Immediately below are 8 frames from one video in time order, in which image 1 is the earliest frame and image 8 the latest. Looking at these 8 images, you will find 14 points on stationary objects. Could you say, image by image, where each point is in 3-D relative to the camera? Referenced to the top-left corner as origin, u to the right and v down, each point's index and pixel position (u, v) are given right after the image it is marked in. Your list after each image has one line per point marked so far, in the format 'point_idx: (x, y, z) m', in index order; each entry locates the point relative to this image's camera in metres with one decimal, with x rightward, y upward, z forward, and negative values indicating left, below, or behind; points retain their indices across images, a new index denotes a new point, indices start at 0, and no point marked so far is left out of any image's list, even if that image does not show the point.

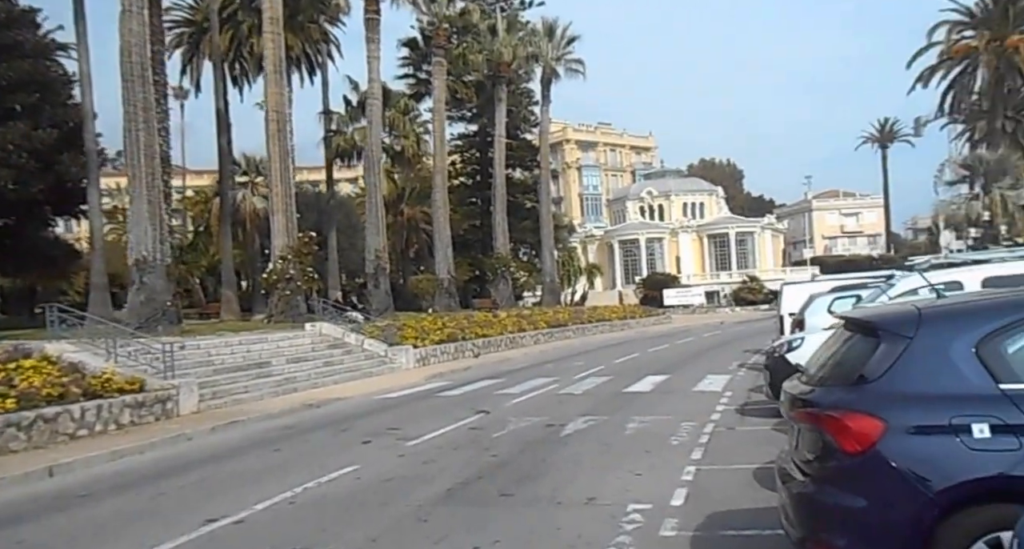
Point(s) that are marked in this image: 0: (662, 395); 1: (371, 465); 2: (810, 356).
0: (+3.4, -2.8, +19.7) m
1: (-1.9, -2.5, +11.4) m
2: (+5.0, -1.4, +14.2) m
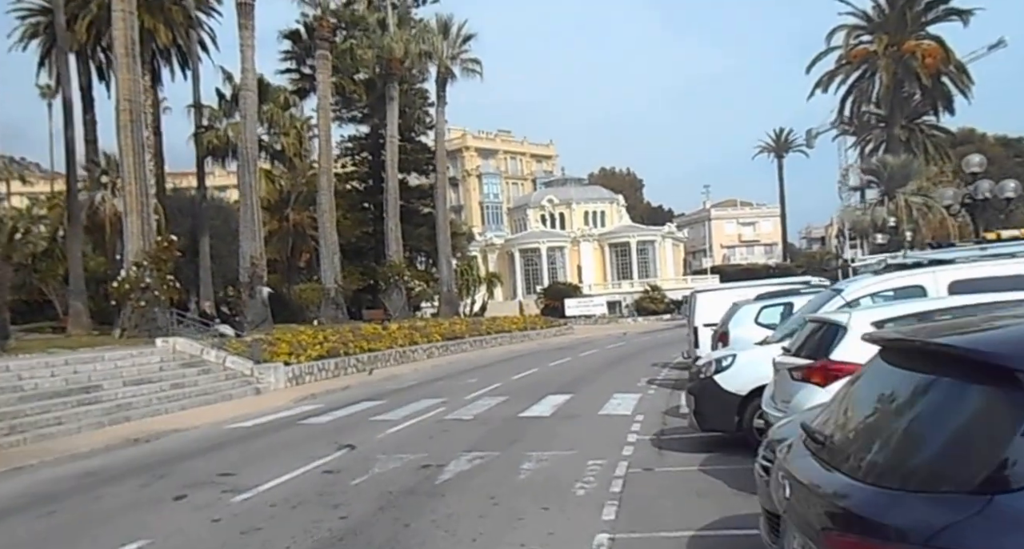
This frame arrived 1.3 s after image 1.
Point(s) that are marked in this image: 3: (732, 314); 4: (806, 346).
0: (+1.0, -2.9, +17.0) m
1: (-3.3, -2.6, +8.3) m
2: (+3.2, -1.4, +11.8) m
3: (+3.9, -0.7, +15.2) m
4: (+3.2, -0.8, +9.3) m
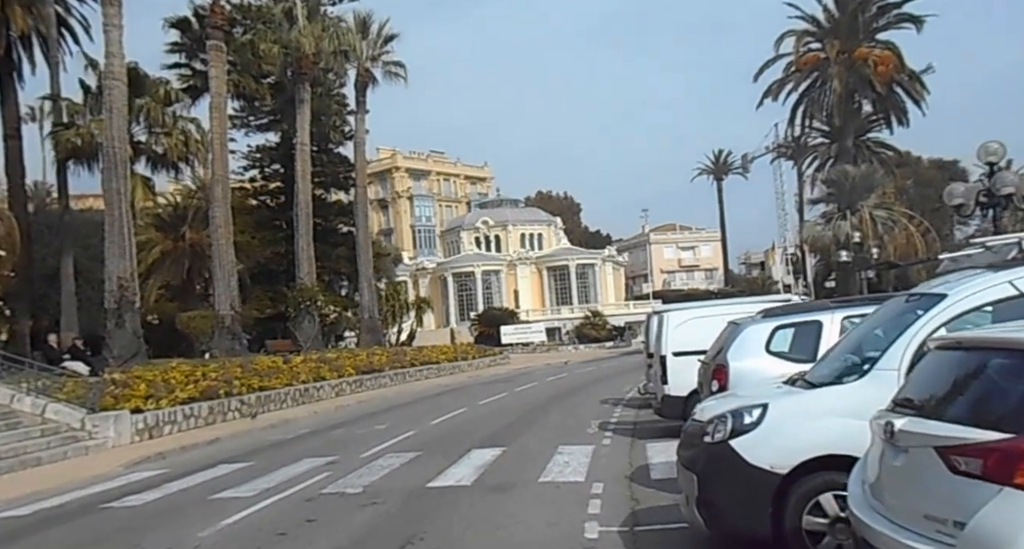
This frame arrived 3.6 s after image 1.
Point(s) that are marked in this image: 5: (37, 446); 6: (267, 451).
0: (-0.3, -3.0, +11.9) m
1: (-4.0, -2.4, +2.9) m
2: (+2.2, -1.4, +6.9) m
3: (+2.6, -0.8, +10.4) m
4: (+2.4, -0.6, +4.4) m
5: (-9.0, -3.3, +16.4) m
6: (-4.9, -3.6, +17.1) m
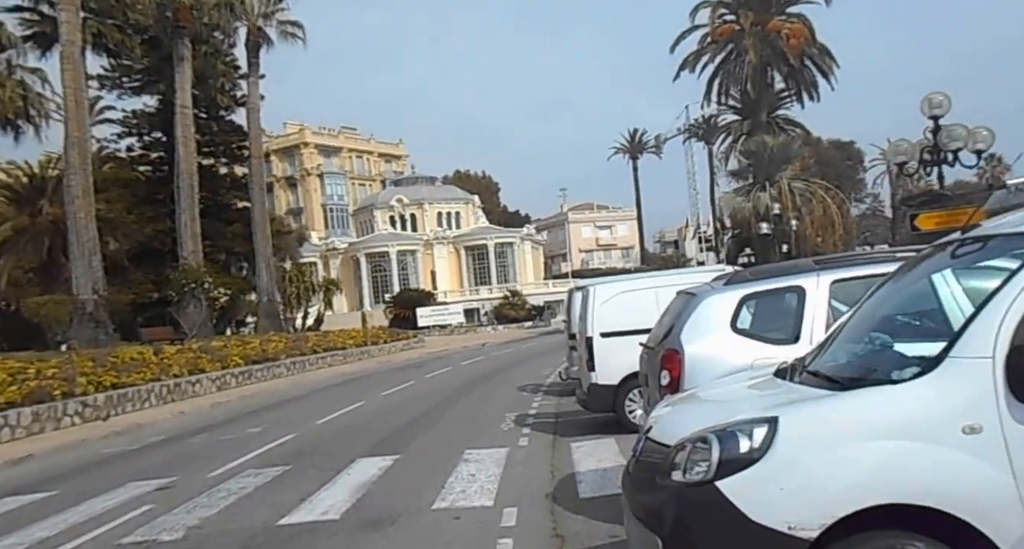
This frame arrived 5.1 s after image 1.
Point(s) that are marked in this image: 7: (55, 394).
0: (-1.5, -2.6, +8.8) m
1: (-4.4, -2.3, -0.6) m
2: (+1.4, -1.0, +4.0) m
3: (+1.5, -0.4, +7.5) m
4: (+1.8, -0.3, +1.5) m
5: (-10.6, -2.9, +12.5) m
6: (-6.6, -3.1, +13.5) m
7: (-10.2, -2.7, +19.5) m
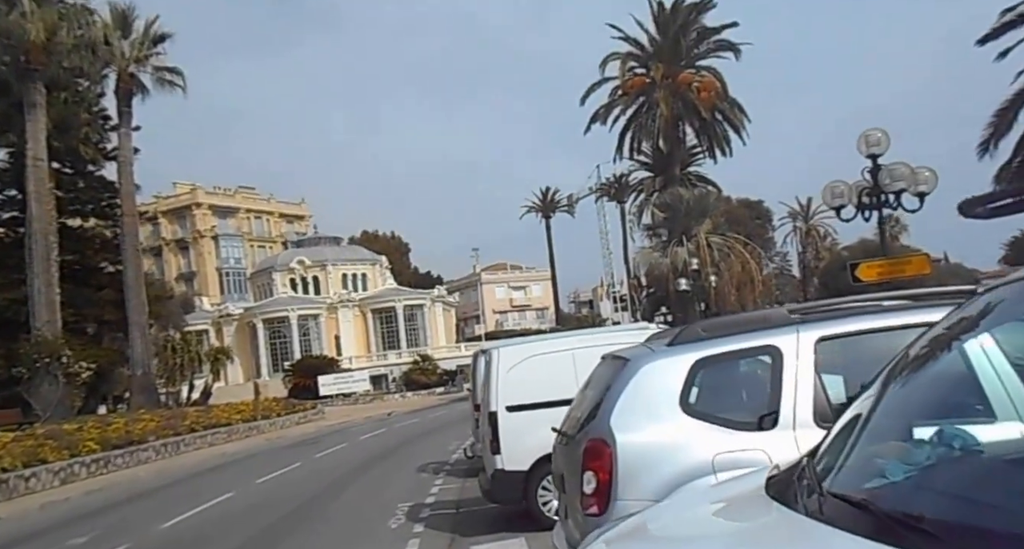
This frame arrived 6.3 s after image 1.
0: (-2.5, -3.1, +6.0) m
1: (-4.4, -2.1, -3.6) m
2: (+0.9, -1.1, +1.7) m
3: (+0.6, -0.7, +5.2) m
4: (+1.5, -0.2, -0.8) m
5: (-11.9, -3.8, +8.7) m
6: (-8.0, -4.0, +10.1) m
7: (-12.2, -4.1, +15.7) m
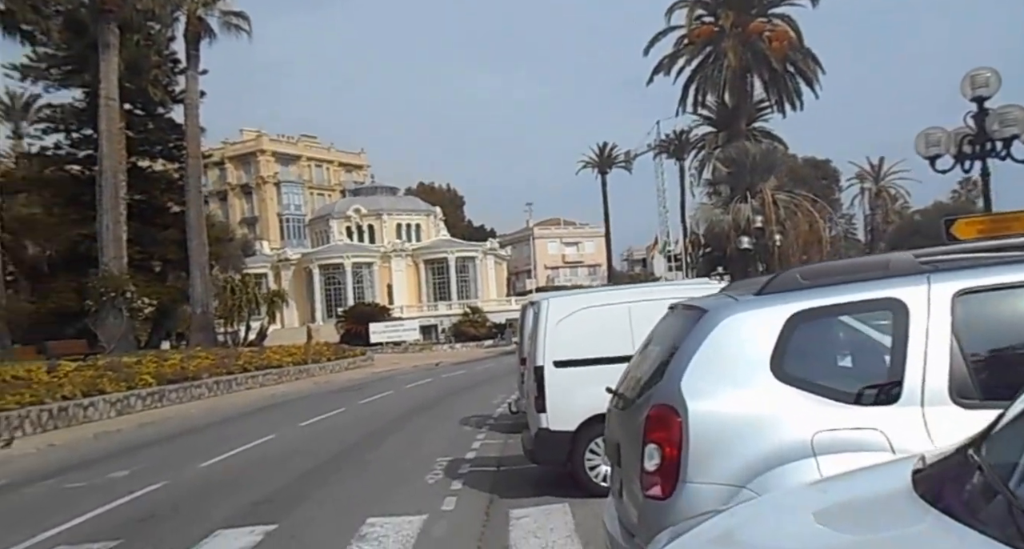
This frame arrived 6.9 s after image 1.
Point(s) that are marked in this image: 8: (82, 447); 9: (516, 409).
0: (-2.3, -2.6, +5.4) m
1: (-4.7, -2.0, -4.0) m
2: (+0.9, -1.0, +0.8) m
3: (+0.9, -0.4, +4.3) m
4: (+1.4, -0.2, -1.7) m
5: (-11.5, -2.7, +8.8) m
6: (-7.5, -3.1, +9.9) m
7: (-11.4, -2.7, +15.8) m
8: (-9.1, -3.6, +18.6) m
9: (+0.1, -2.2, +14.3) m
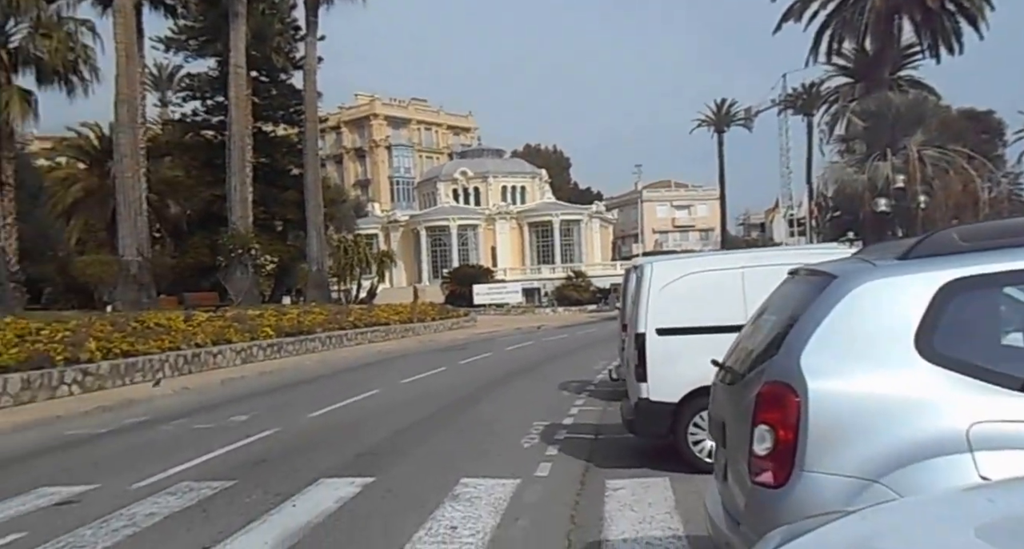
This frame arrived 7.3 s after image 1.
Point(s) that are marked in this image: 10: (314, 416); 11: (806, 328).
0: (-1.7, -2.3, +5.5) m
1: (-5.3, -2.0, -3.7) m
2: (+0.9, -0.9, +0.4) m
3: (+1.3, -0.2, +3.9) m
4: (+1.1, -0.3, -2.1) m
5: (-10.5, -2.0, +9.9) m
6: (-6.4, -2.4, +10.6) m
7: (-9.5, -1.7, +16.8) m
8: (-7.0, -2.6, +19.3) m
9: (+1.7, -1.6, +14.0) m
10: (-3.5, -2.5, +14.9) m
11: (+1.3, -0.2, +3.8) m
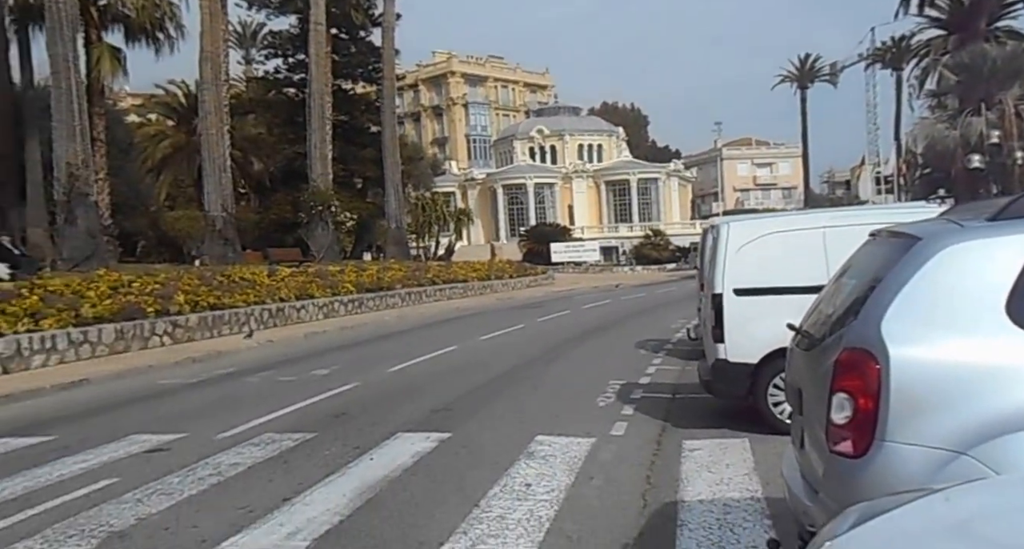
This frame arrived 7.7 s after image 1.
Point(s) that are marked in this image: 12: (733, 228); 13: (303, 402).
0: (-1.2, -2.0, +5.6) m
1: (-5.6, -2.1, -3.1) m
2: (+0.9, -0.9, +0.3) m
3: (+1.7, 0.0, +3.7) m
4: (+0.9, -0.4, -2.3) m
5: (-9.6, -1.5, +10.8) m
6: (-5.5, -1.9, +11.2) m
7: (-8.0, -0.8, +17.6) m
8: (-5.2, -1.6, +19.9) m
9: (+3.0, -1.0, +13.8) m
10: (-2.1, -1.7, +15.2) m
11: (+1.6, -0.1, +3.7) m
12: (+2.4, +0.5, +9.3) m
13: (-3.0, -1.8, +12.0) m
